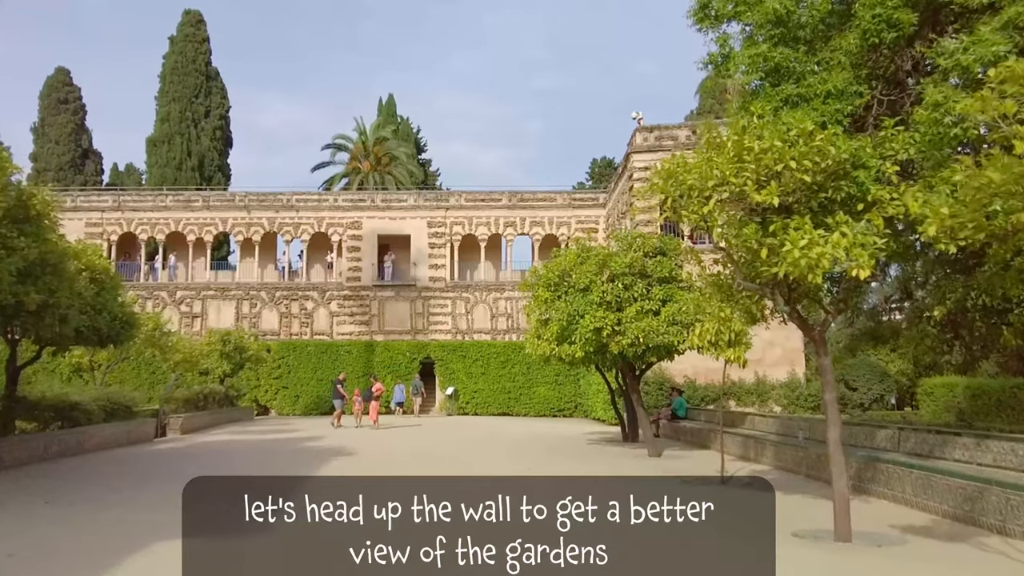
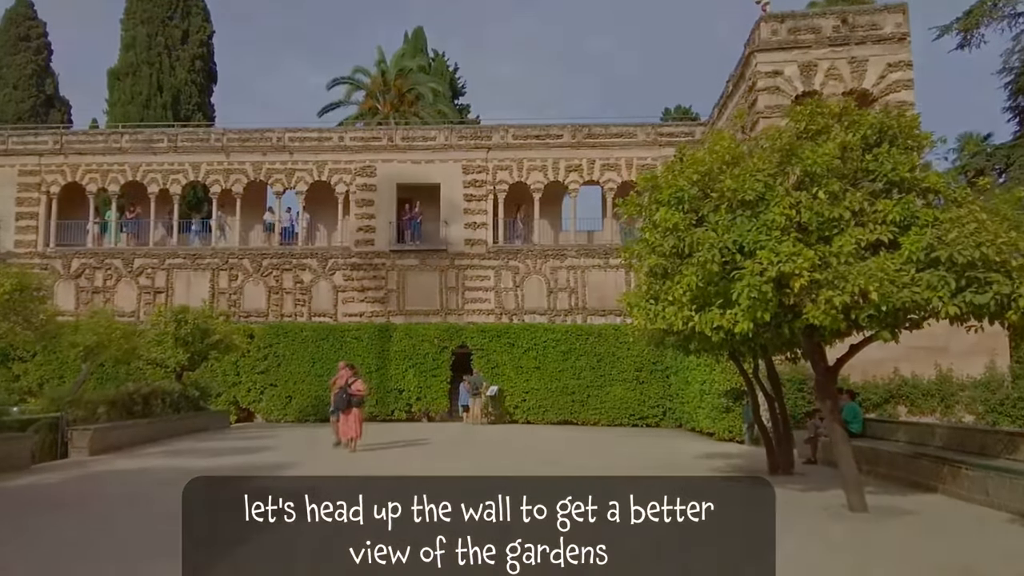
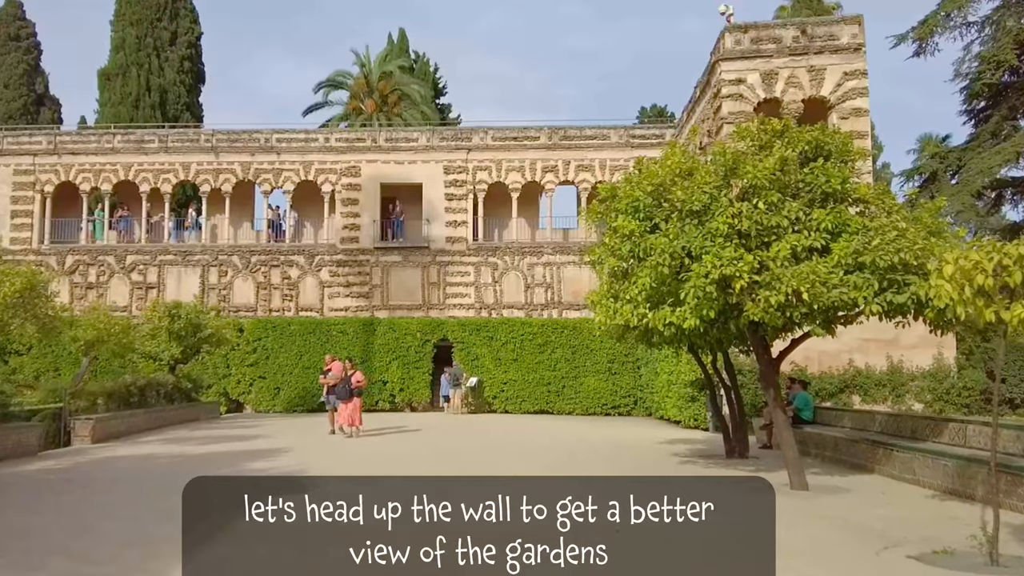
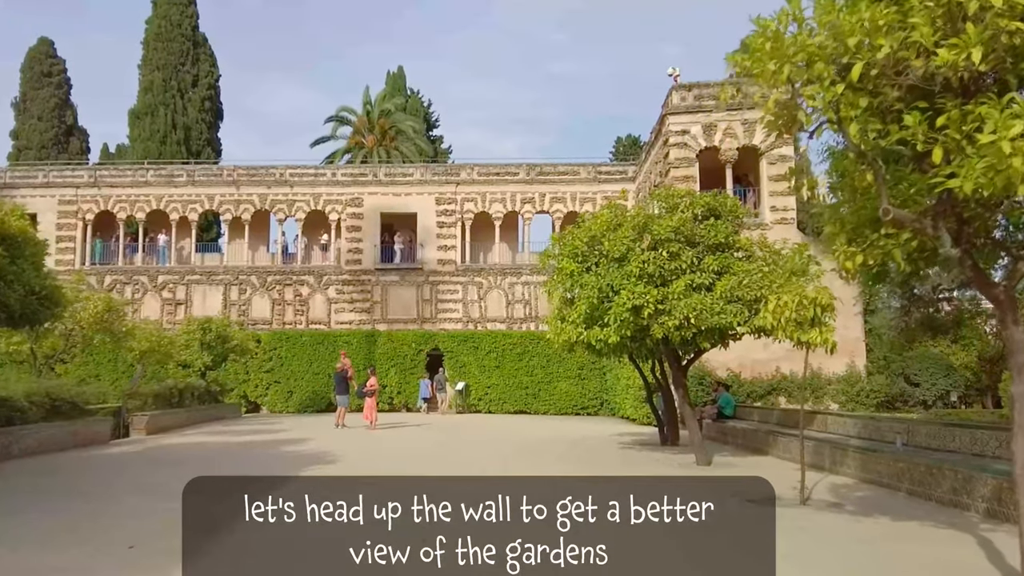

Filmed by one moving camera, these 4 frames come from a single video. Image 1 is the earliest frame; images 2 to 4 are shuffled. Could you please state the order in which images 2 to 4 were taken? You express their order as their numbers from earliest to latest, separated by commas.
4, 3, 2
